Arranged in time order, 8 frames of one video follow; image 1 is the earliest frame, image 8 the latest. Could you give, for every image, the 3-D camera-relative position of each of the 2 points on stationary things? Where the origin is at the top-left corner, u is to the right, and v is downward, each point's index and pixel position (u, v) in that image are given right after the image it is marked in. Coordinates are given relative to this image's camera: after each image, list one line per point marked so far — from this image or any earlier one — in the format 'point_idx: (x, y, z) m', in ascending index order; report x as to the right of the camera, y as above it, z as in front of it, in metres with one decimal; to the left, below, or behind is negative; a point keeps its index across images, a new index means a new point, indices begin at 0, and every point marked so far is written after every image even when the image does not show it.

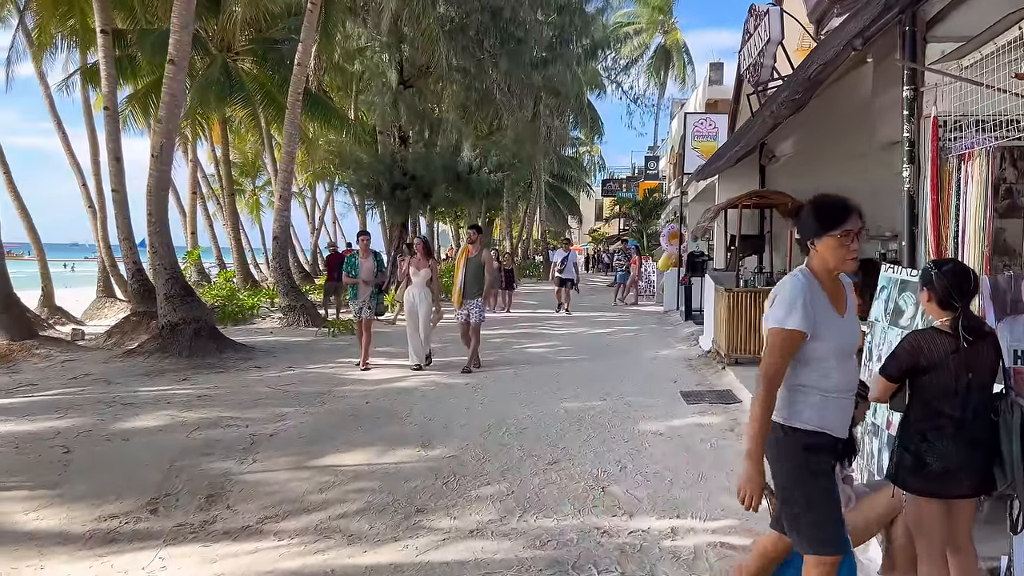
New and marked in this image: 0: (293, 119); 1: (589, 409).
0: (-4.0, +3.1, +14.9) m
1: (+0.7, -1.1, +7.3) m
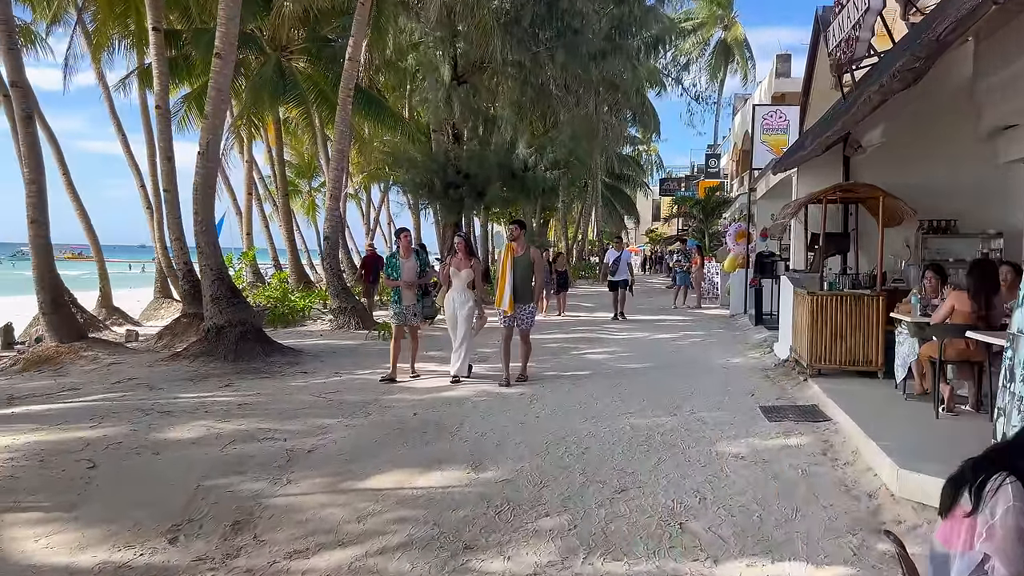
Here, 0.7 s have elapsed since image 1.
0: (-3.0, +3.0, +14.5) m
1: (+1.2, -1.1, +6.6) m
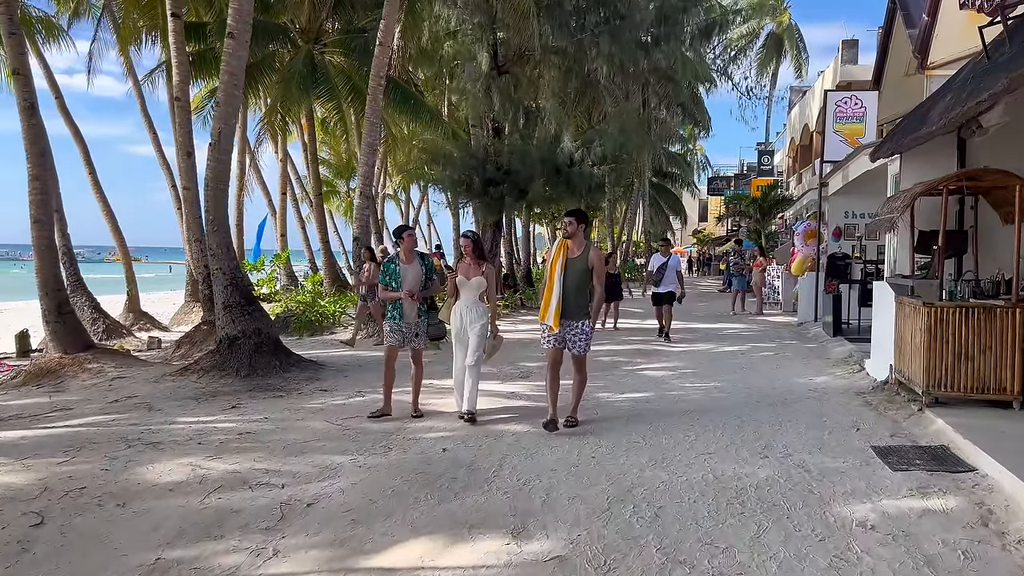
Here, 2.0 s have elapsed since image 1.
0: (-2.2, +3.0, +13.3) m
1: (+1.5, -1.2, +5.2) m
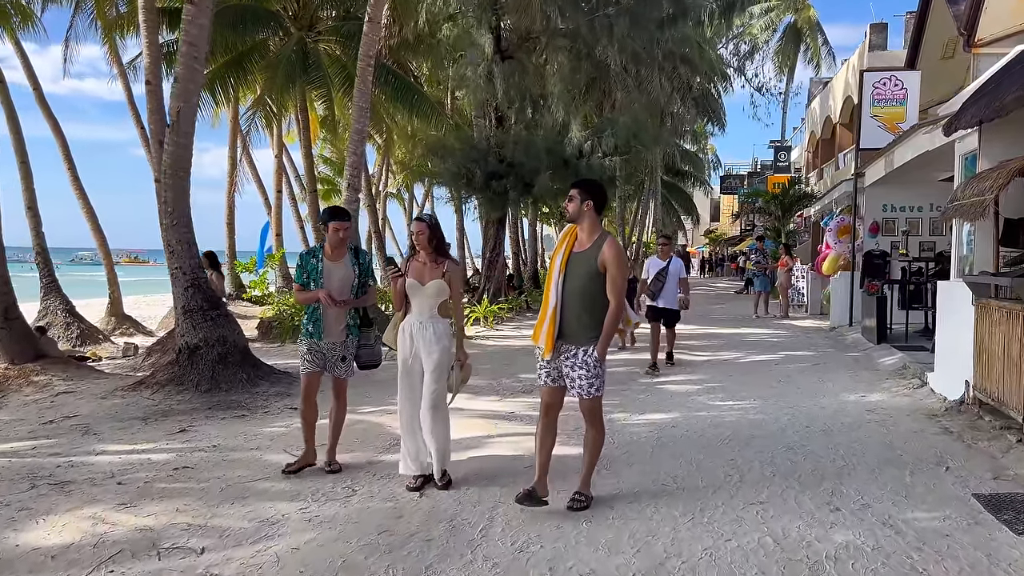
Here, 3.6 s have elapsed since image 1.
0: (-2.2, +2.9, +12.1) m
1: (+1.5, -1.2, +3.9) m
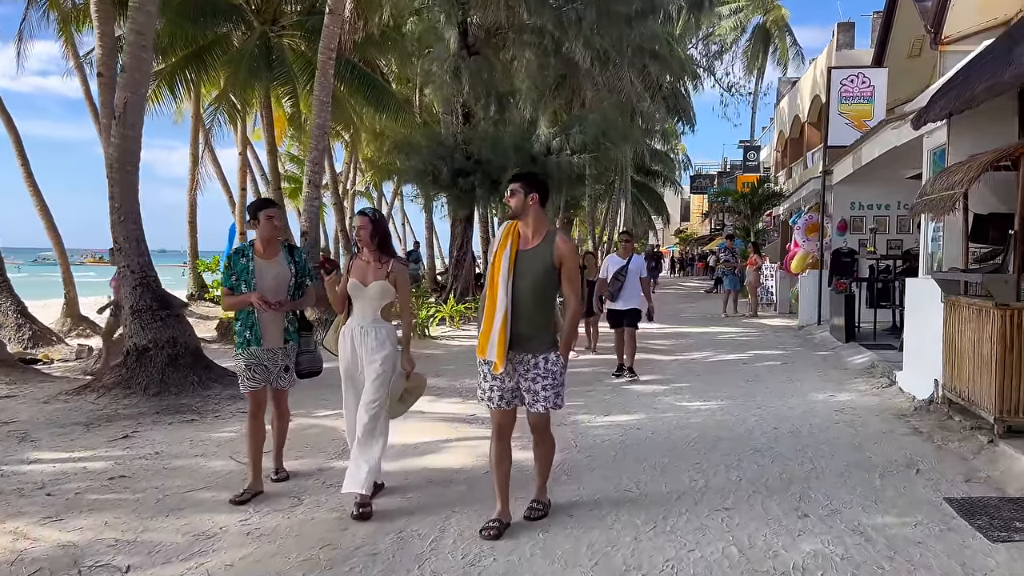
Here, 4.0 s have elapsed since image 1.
0: (-2.7, +2.9, +11.7) m
1: (+1.2, -1.2, +3.7) m
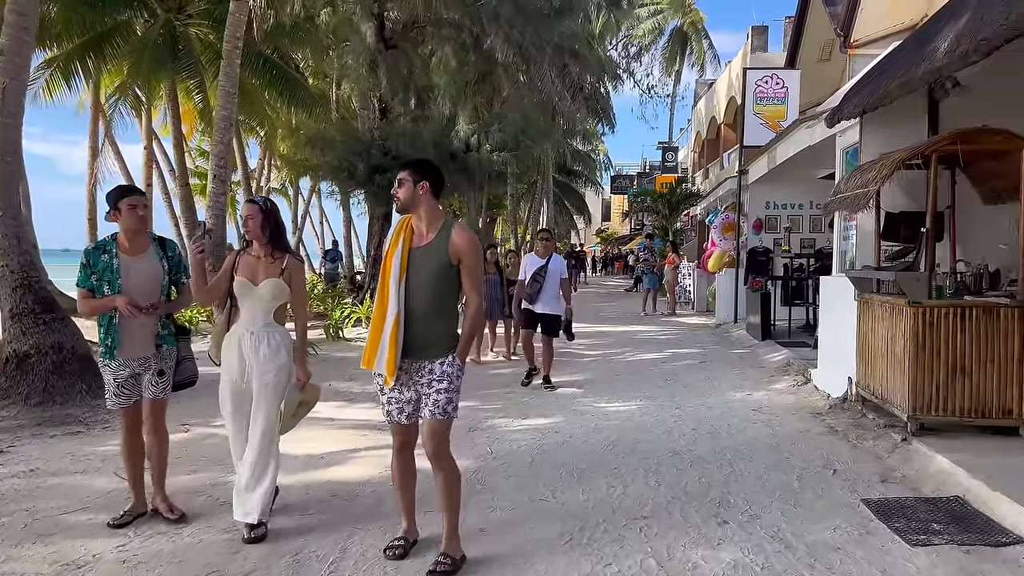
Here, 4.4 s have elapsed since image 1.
0: (-3.9, +2.9, +11.2) m
1: (+0.8, -1.2, +3.5) m
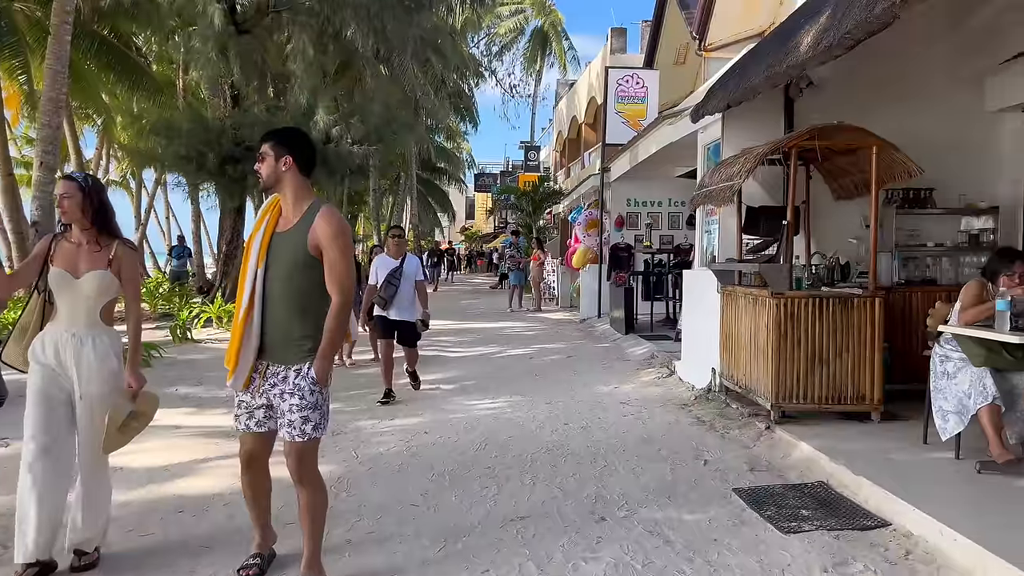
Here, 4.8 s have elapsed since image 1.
0: (-5.6, +3.0, +10.1) m
1: (+0.3, -1.1, +3.4) m
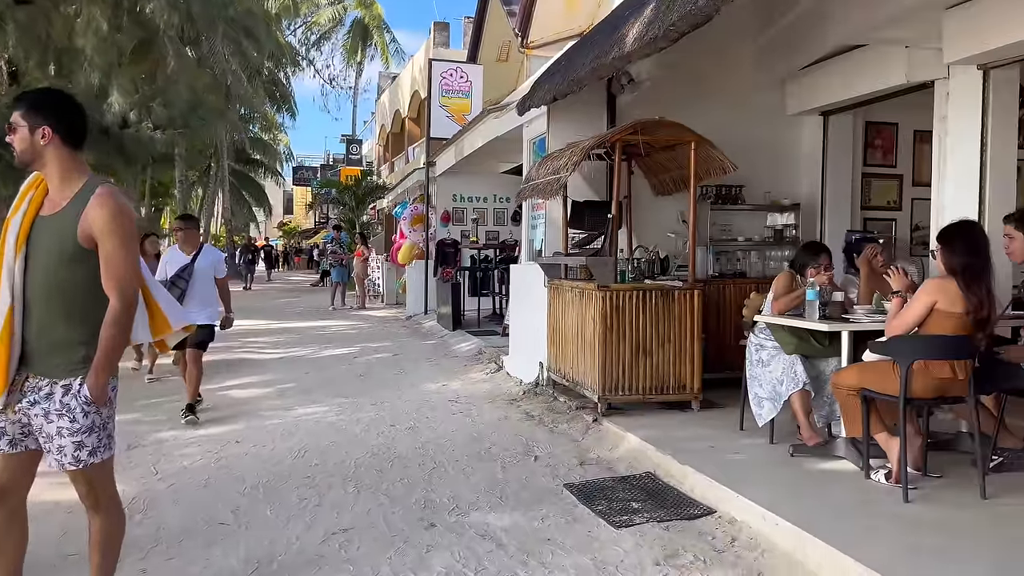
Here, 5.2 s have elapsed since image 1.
0: (-7.6, +2.9, +8.5) m
1: (-0.4, -1.1, +3.1) m
